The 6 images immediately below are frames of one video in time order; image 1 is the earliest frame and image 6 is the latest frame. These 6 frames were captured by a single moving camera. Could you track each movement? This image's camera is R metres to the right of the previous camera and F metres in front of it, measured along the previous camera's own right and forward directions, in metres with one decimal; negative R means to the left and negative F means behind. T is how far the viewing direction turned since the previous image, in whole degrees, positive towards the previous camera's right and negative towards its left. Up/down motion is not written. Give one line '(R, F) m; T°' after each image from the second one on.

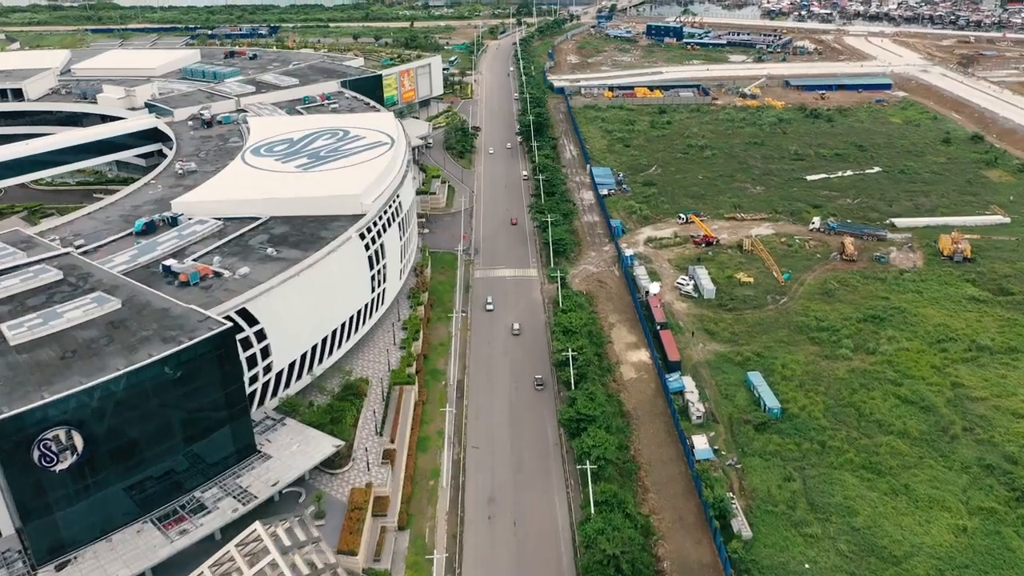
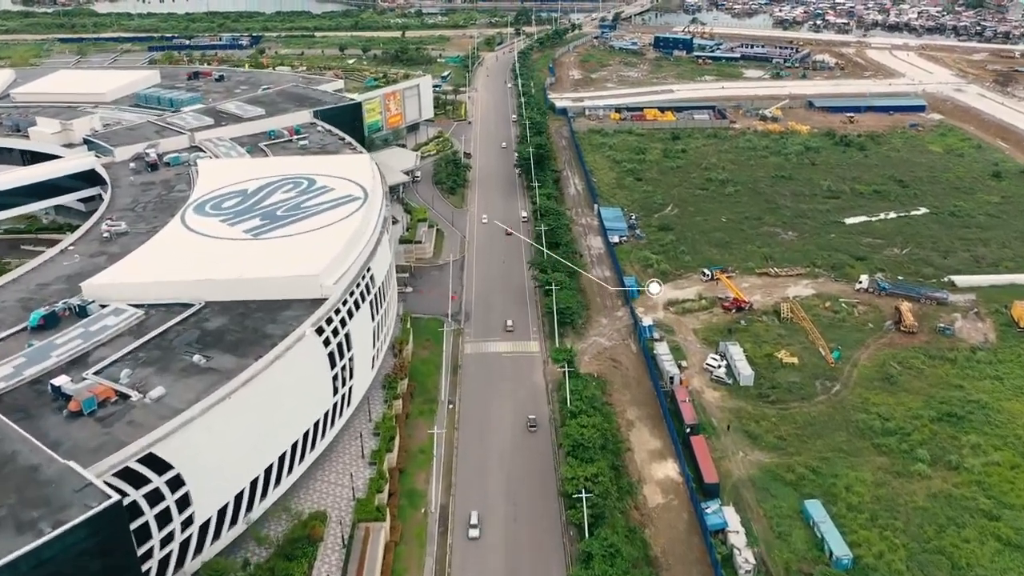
(0.0, +7.9) m; 0°
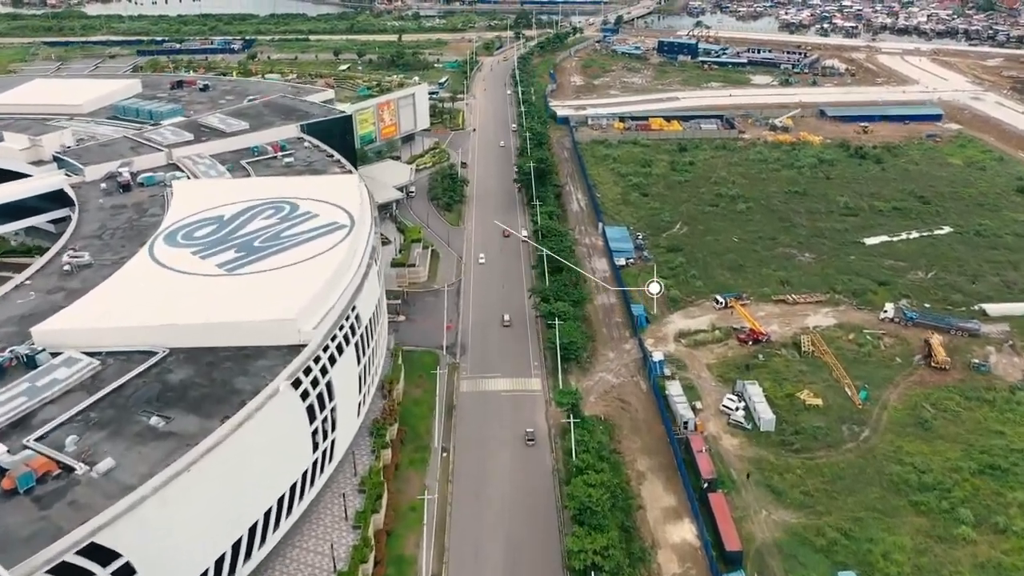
(0.0, +3.2) m; 0°
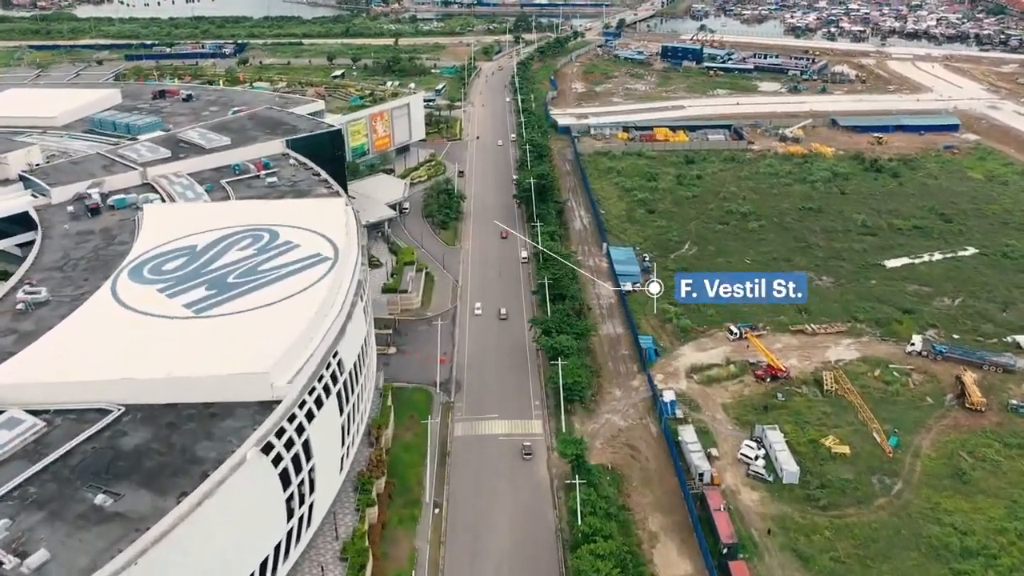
(0.0, +3.1) m; 0°
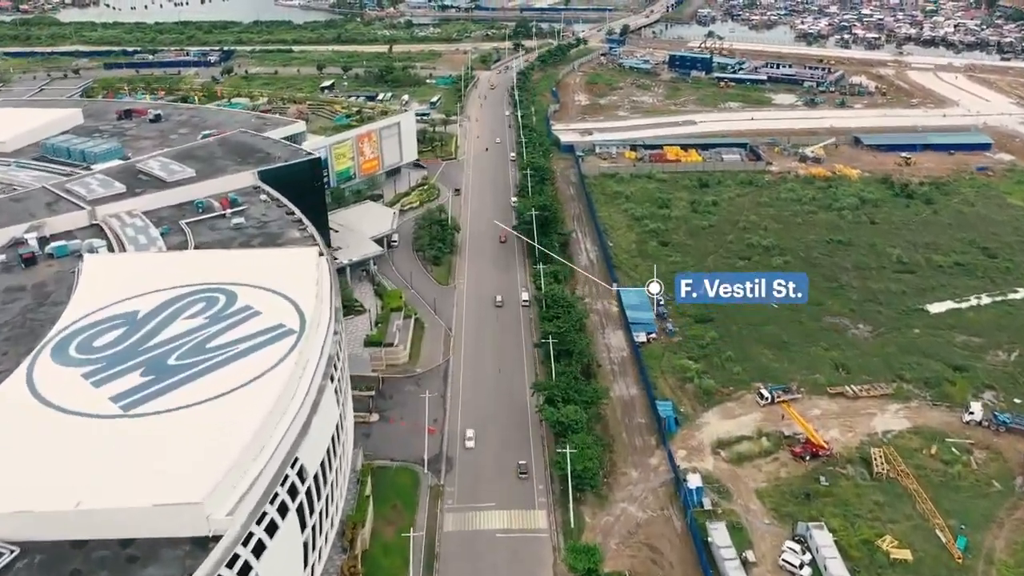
(0.0, +5.2) m; 0°
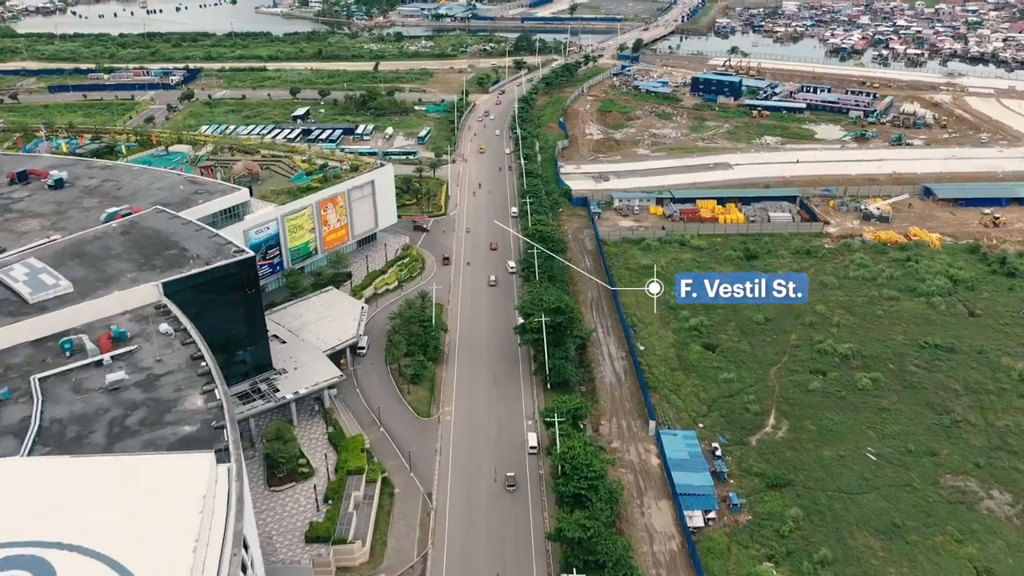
(-0.2, +12.0) m; 0°
